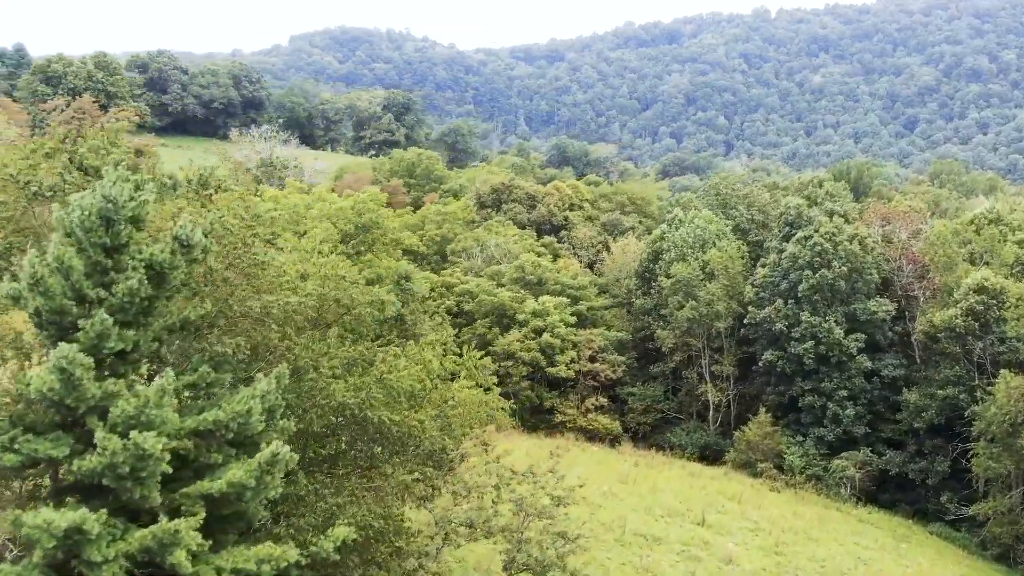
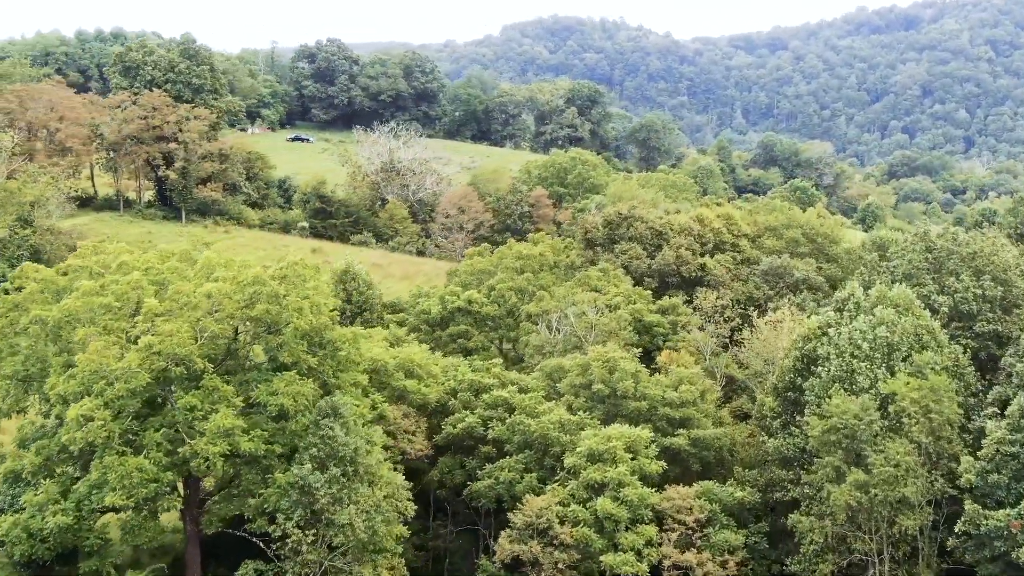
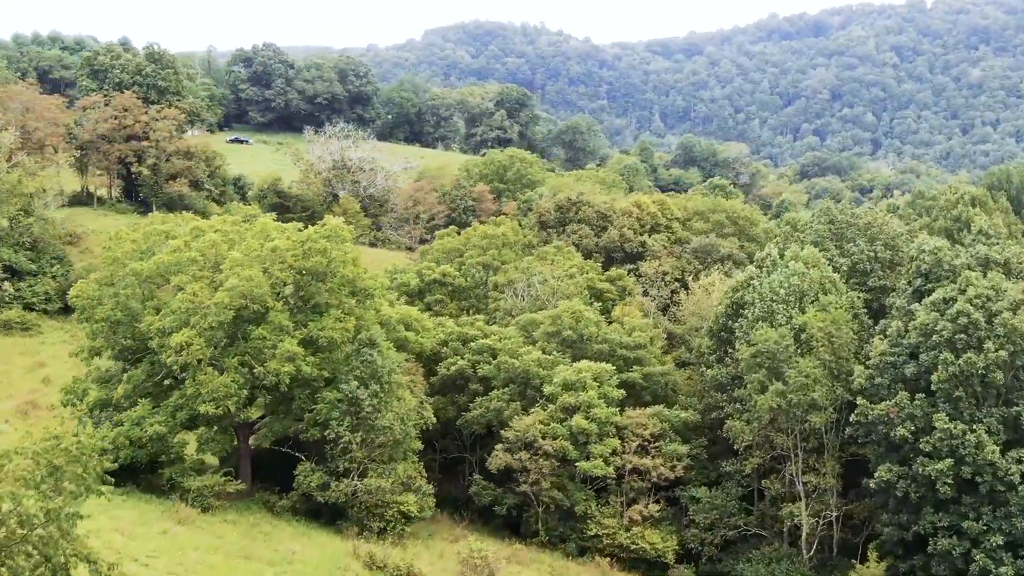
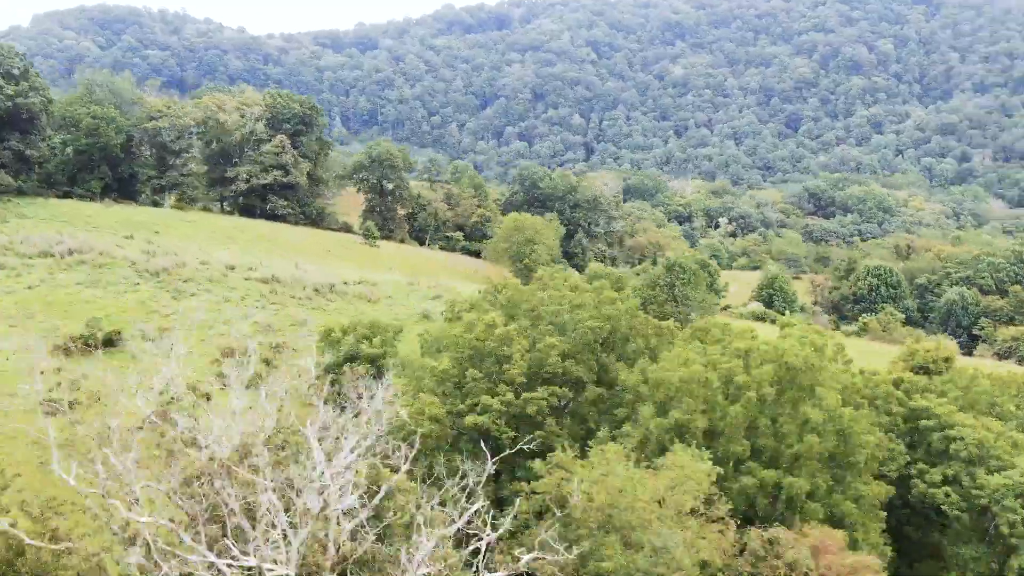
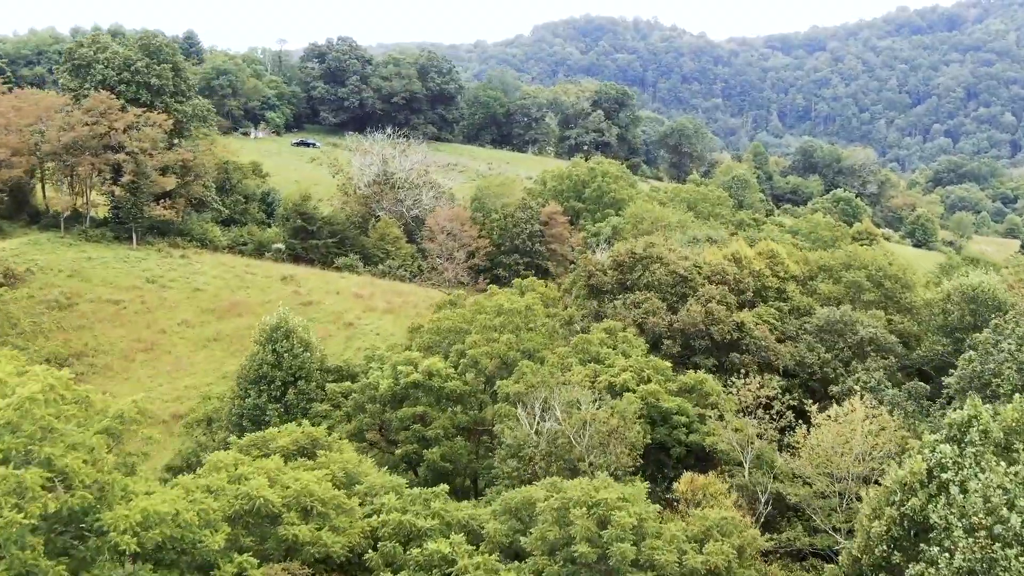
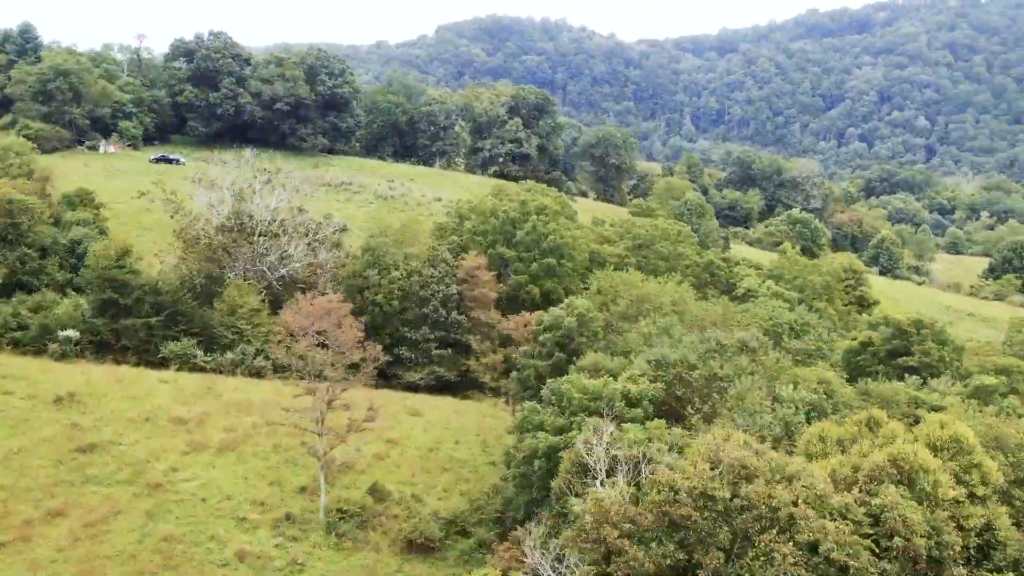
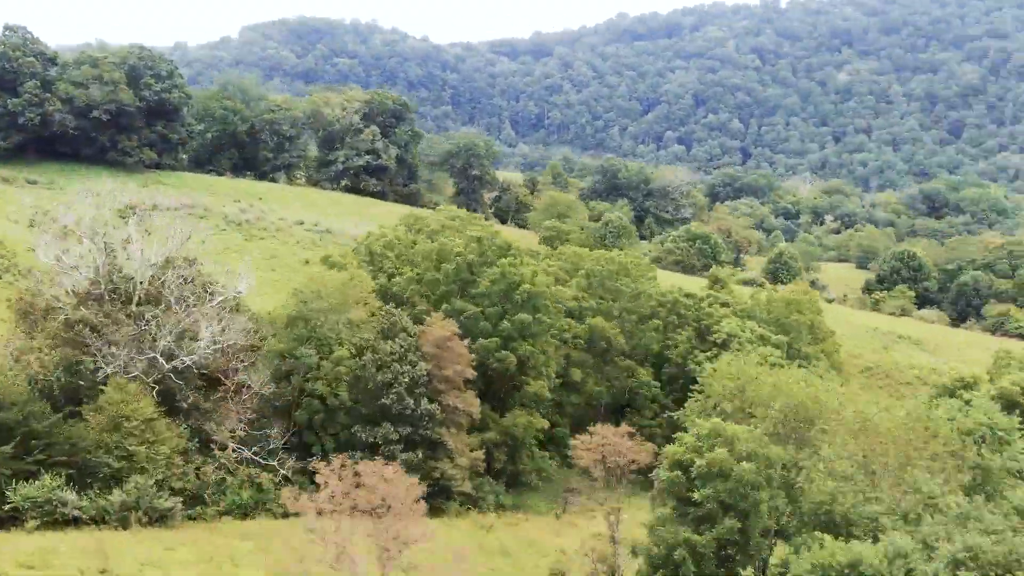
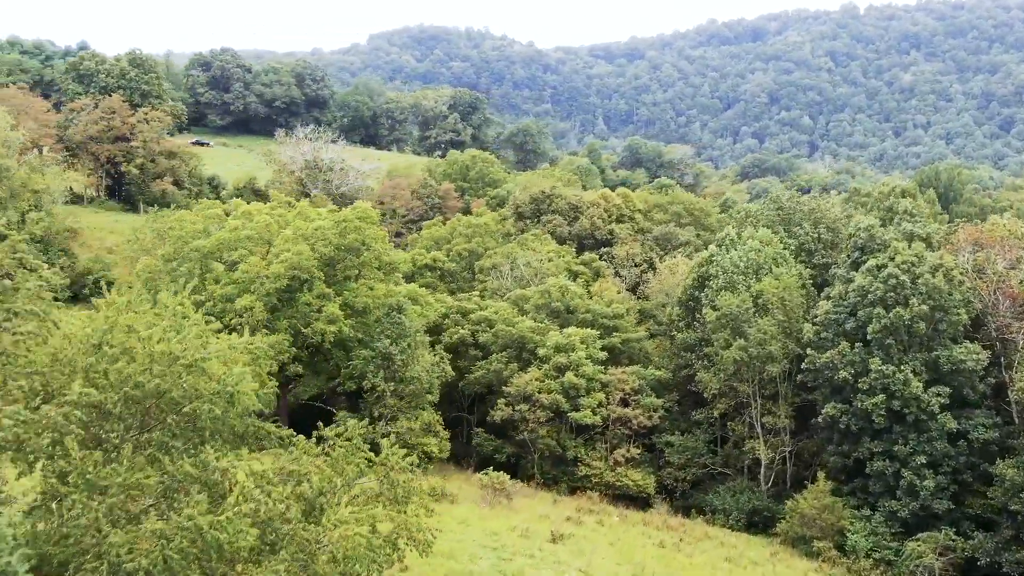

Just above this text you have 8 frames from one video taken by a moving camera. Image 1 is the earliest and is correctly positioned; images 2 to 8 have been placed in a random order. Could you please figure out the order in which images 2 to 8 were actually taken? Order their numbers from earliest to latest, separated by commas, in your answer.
8, 3, 2, 5, 6, 7, 4
